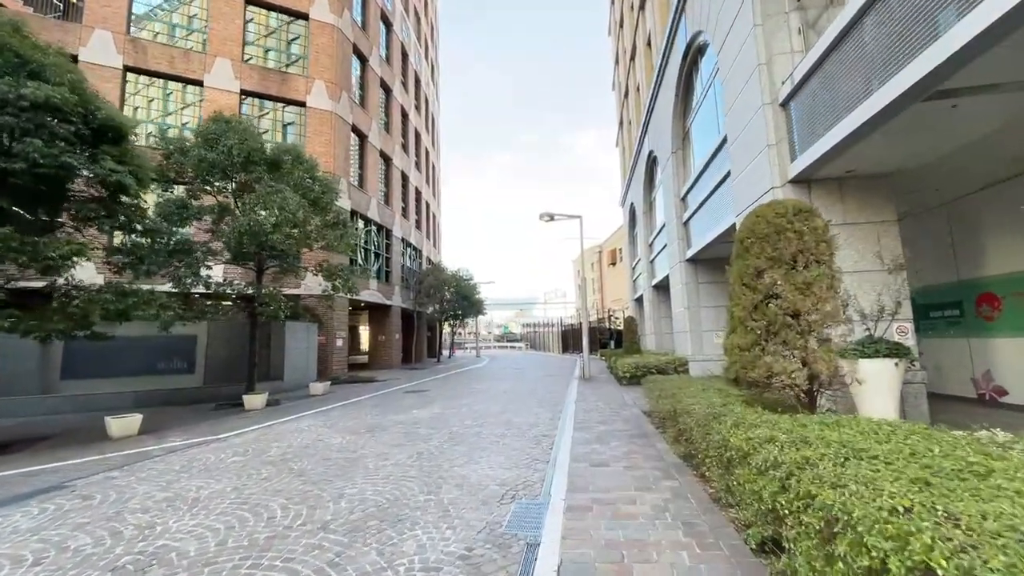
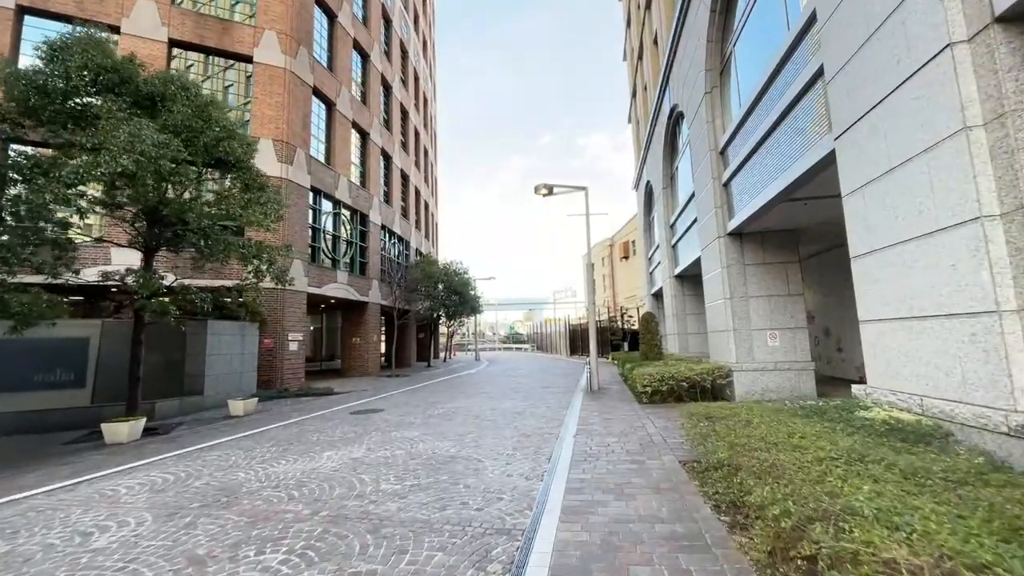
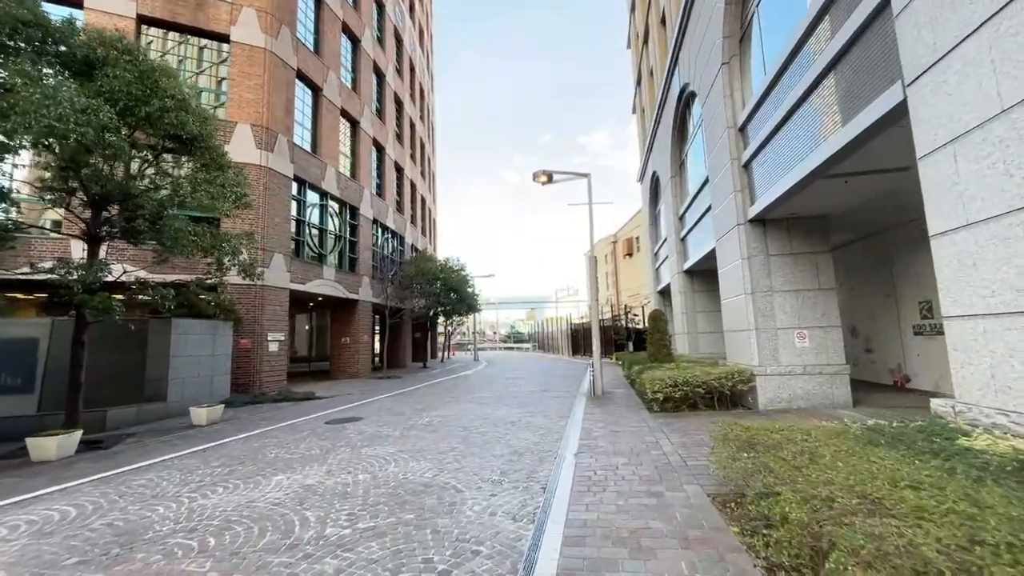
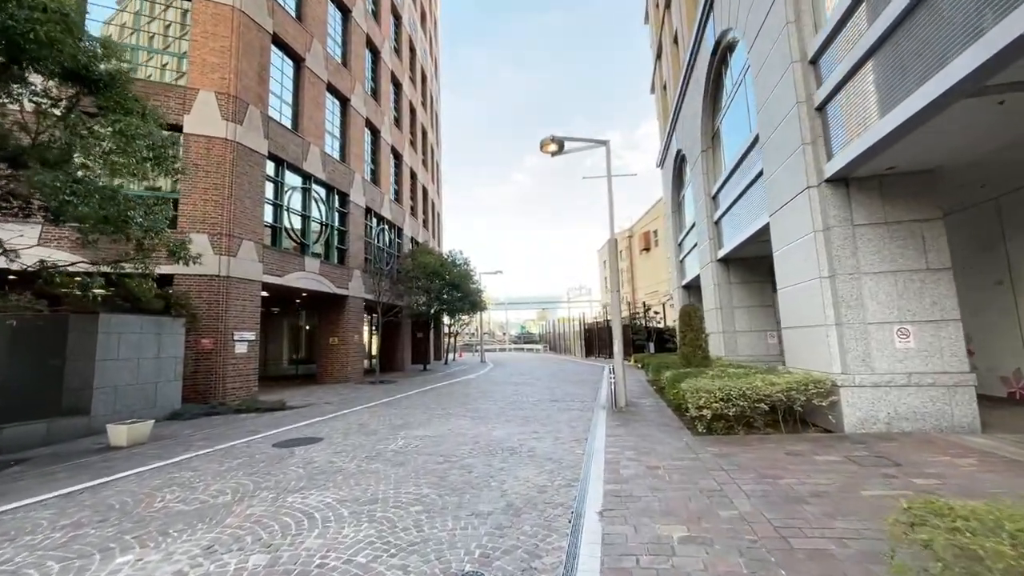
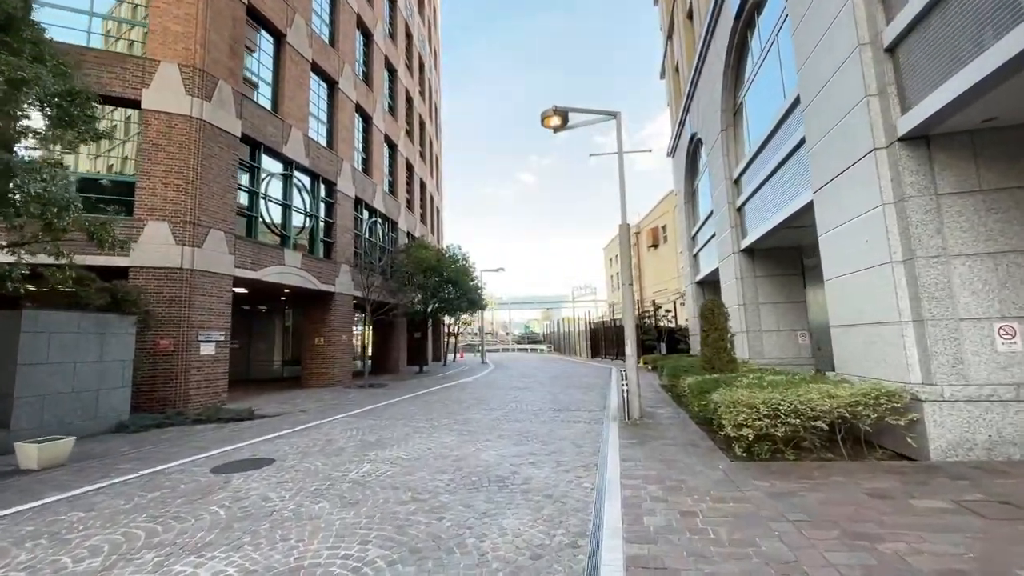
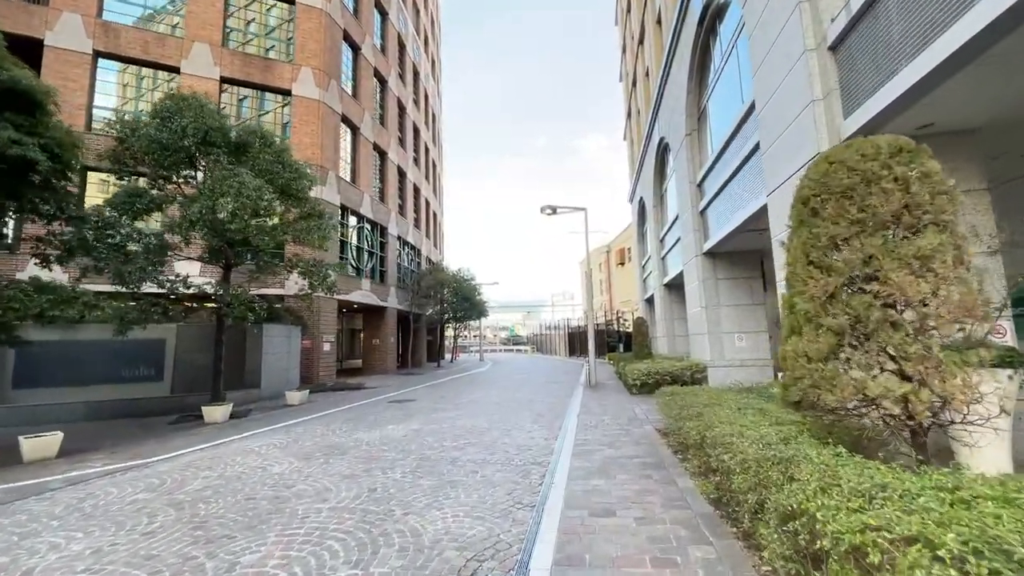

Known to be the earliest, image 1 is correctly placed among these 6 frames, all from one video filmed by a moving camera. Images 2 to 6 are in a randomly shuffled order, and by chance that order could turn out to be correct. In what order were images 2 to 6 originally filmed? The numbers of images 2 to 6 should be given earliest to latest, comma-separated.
6, 2, 3, 4, 5
